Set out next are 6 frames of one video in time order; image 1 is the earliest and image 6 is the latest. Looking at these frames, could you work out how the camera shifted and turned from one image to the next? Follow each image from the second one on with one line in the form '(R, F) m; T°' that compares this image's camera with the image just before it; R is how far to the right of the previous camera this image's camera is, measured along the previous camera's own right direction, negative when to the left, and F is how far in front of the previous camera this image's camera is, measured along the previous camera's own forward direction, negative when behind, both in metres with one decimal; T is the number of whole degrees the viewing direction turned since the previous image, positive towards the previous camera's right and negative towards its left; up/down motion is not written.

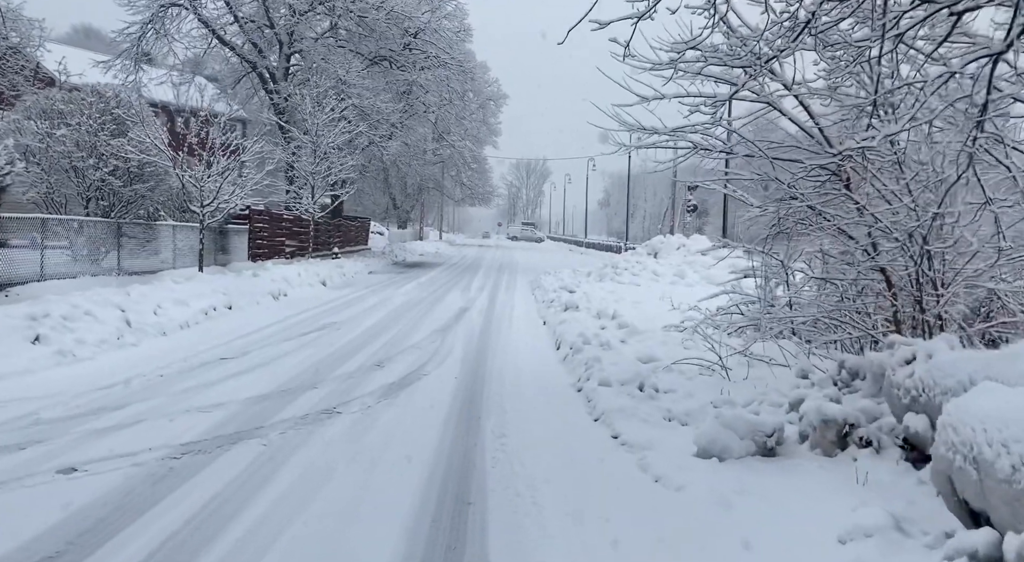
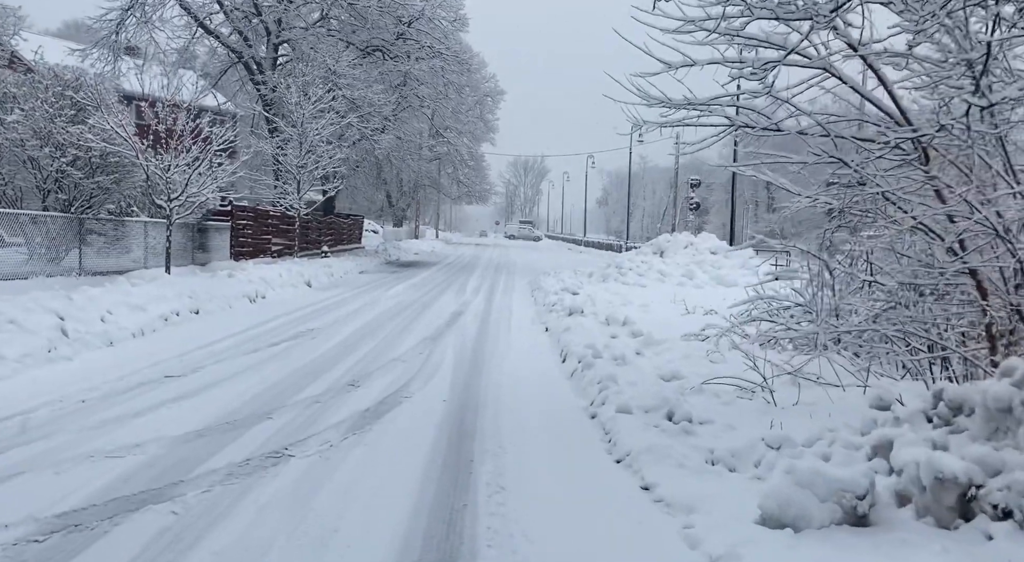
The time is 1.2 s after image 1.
(0.0, +1.5) m; 0°
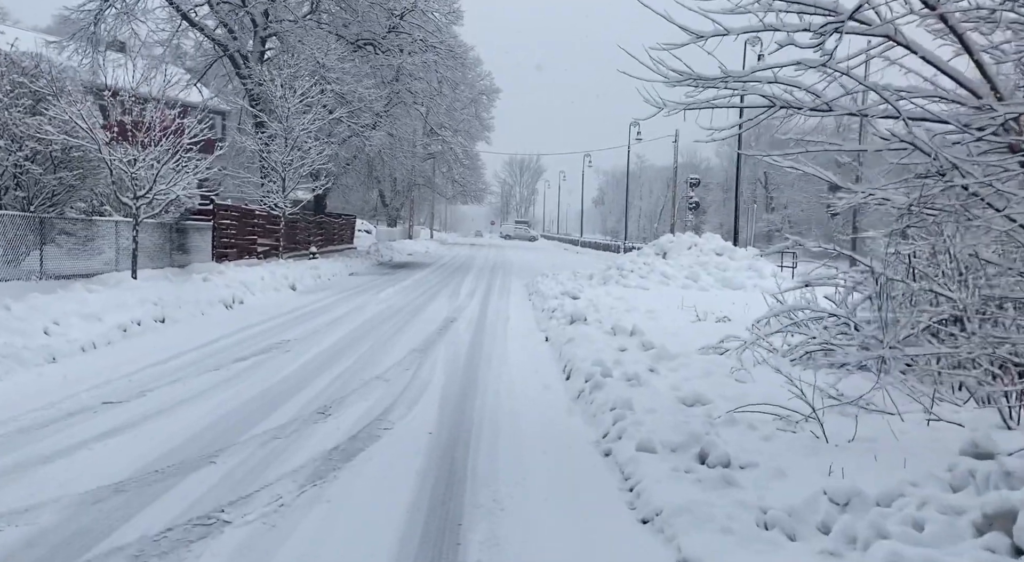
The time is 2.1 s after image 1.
(0.0, +1.2) m; 0°
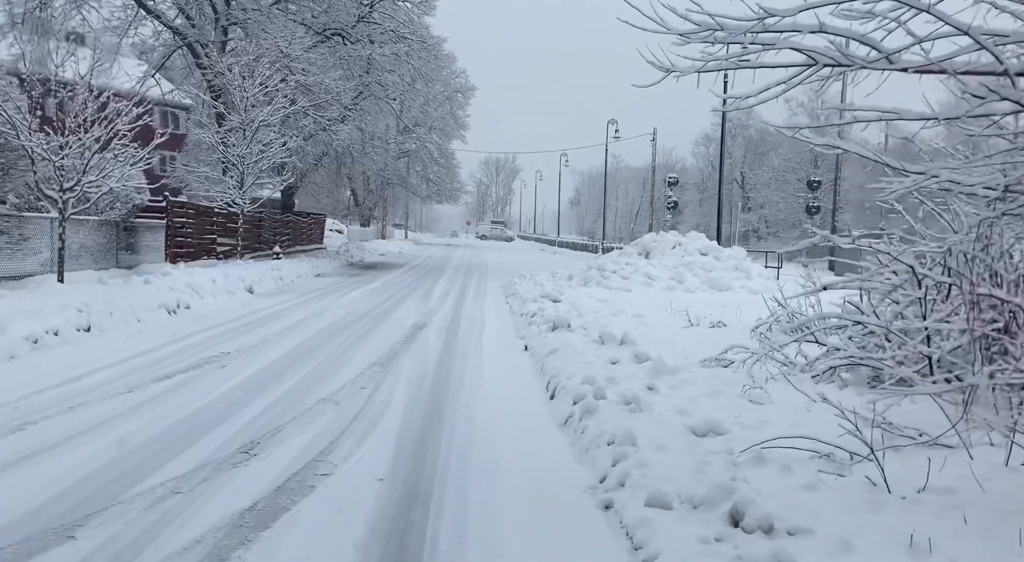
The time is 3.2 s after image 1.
(0.0, +1.4) m; +2°
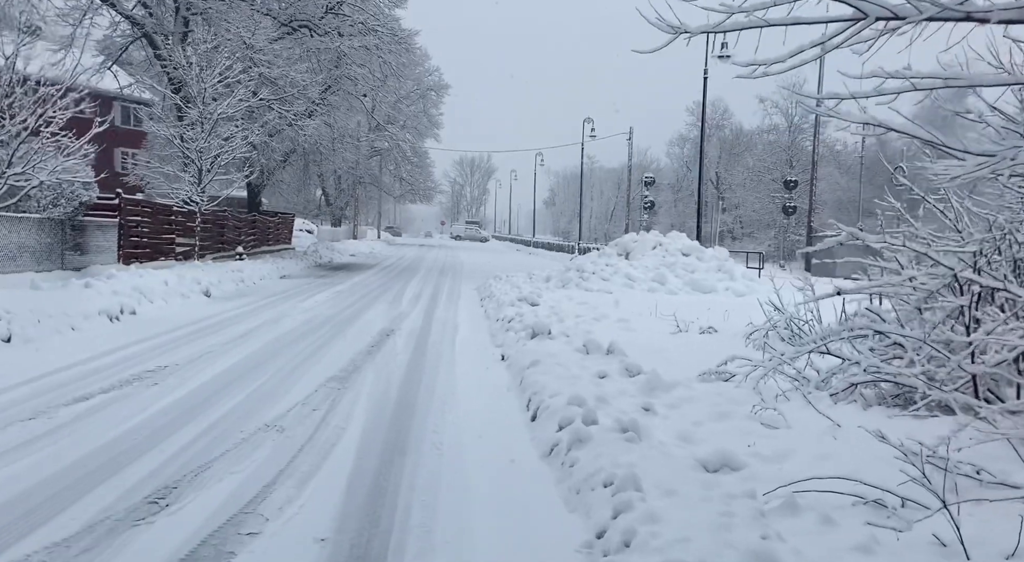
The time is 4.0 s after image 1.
(0.0, +1.1) m; +2°
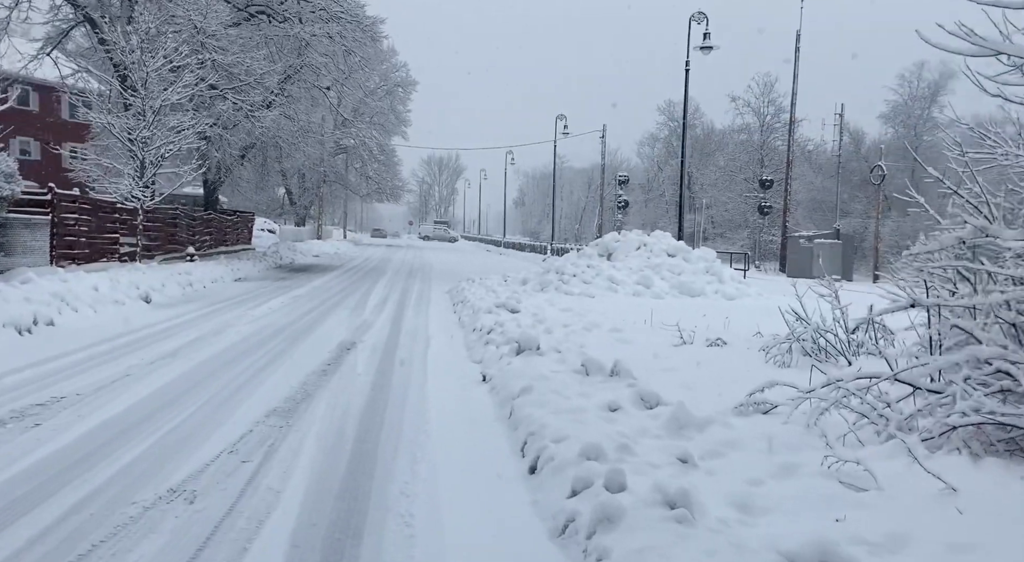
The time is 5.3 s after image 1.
(-0.1, +1.7) m; +2°
